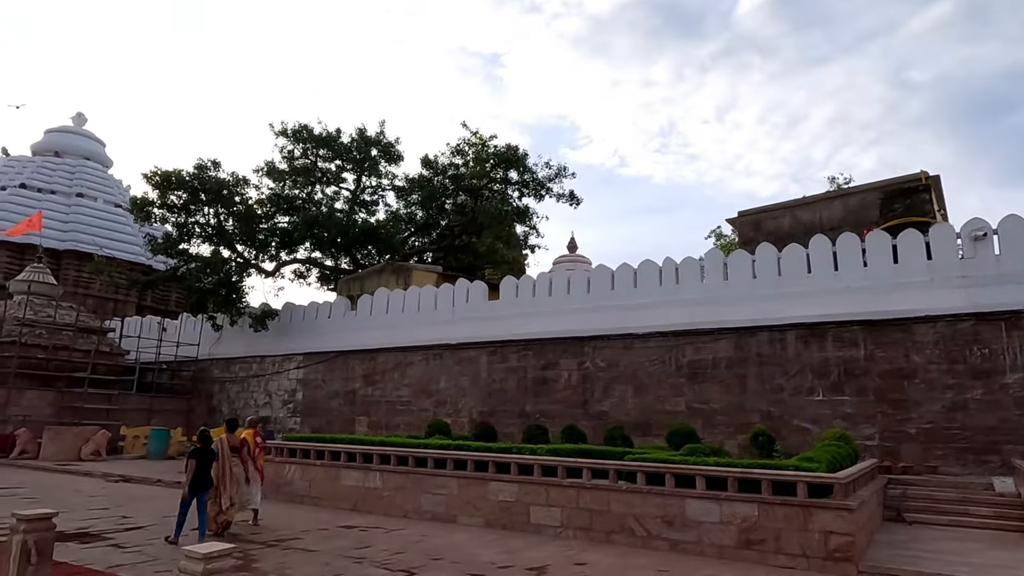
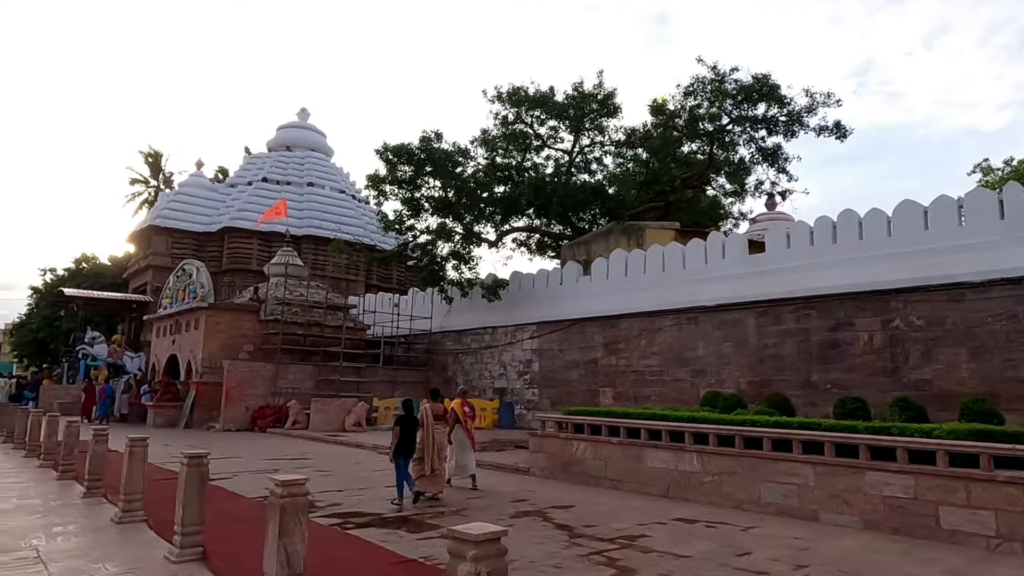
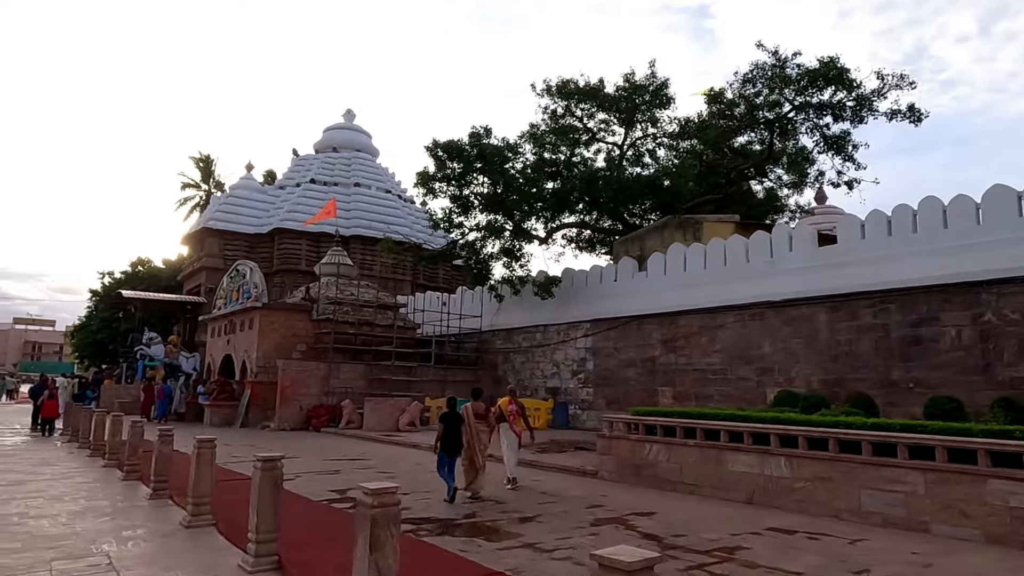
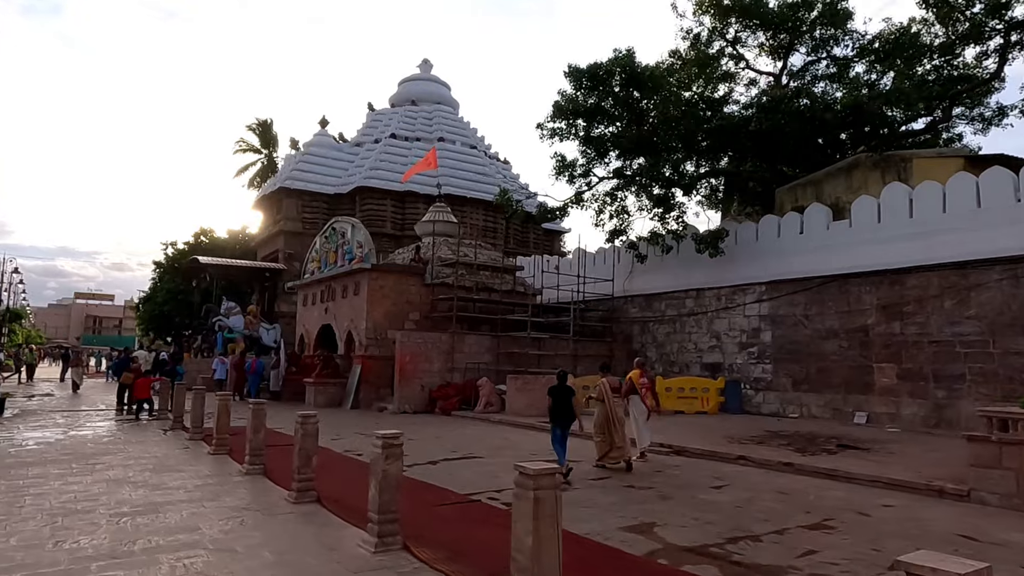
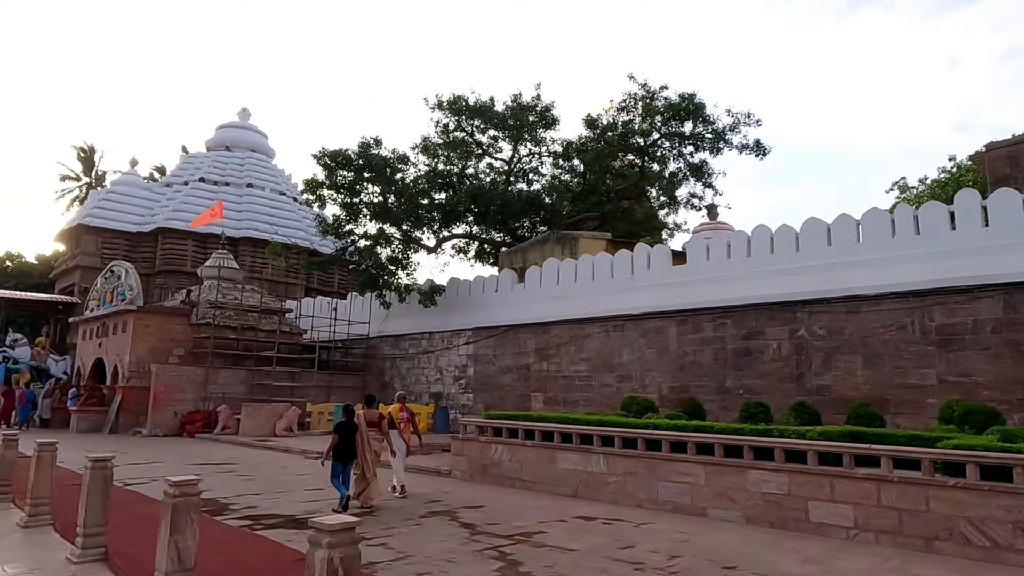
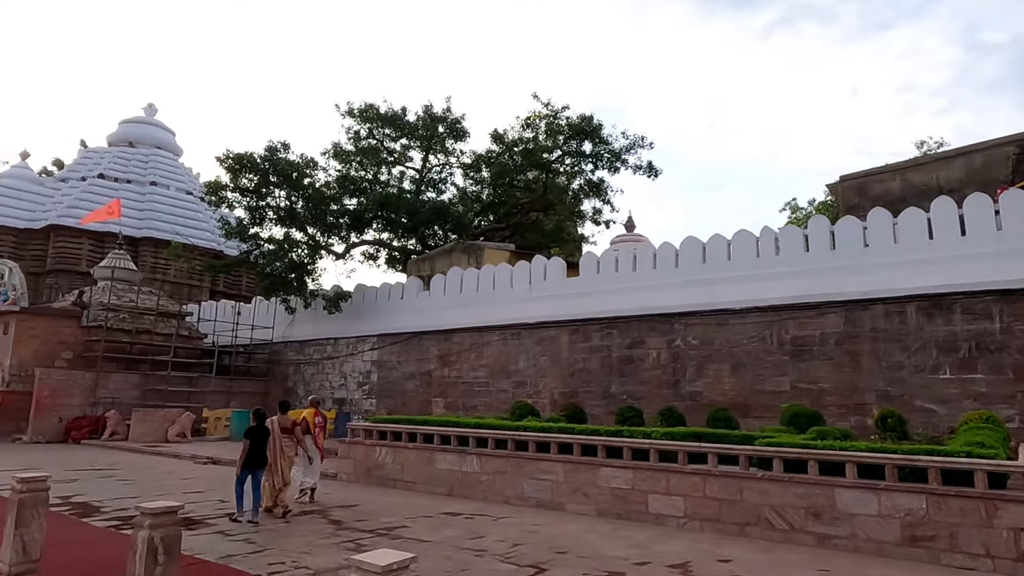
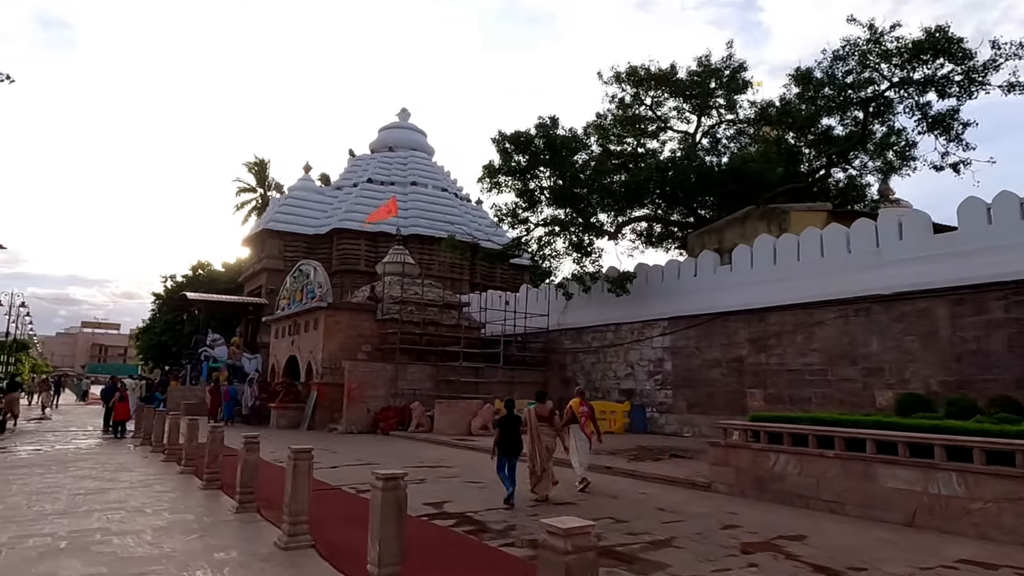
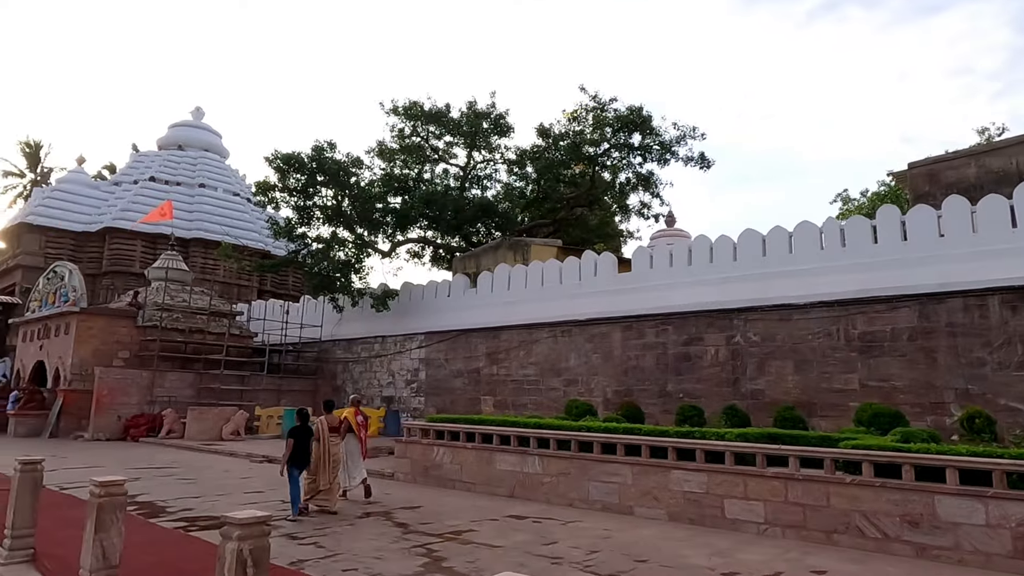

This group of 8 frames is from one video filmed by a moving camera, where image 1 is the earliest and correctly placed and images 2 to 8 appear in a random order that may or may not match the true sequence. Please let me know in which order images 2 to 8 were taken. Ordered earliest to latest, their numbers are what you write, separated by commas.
6, 8, 5, 2, 3, 7, 4
